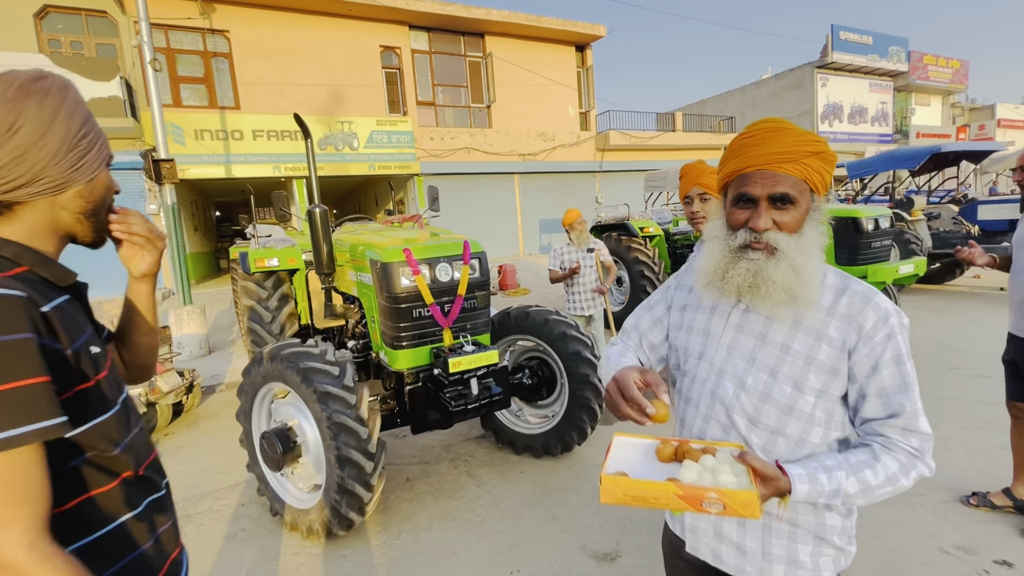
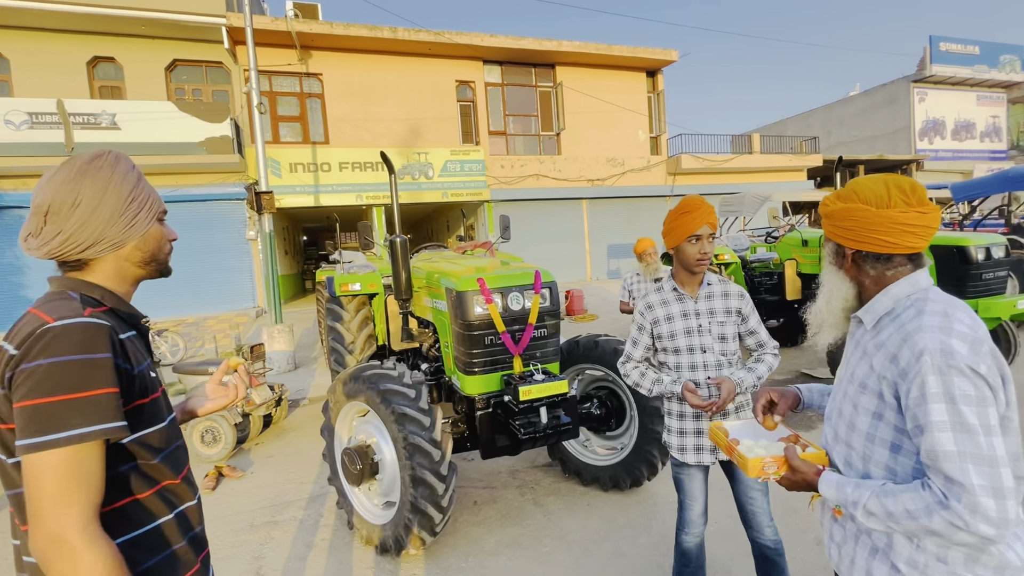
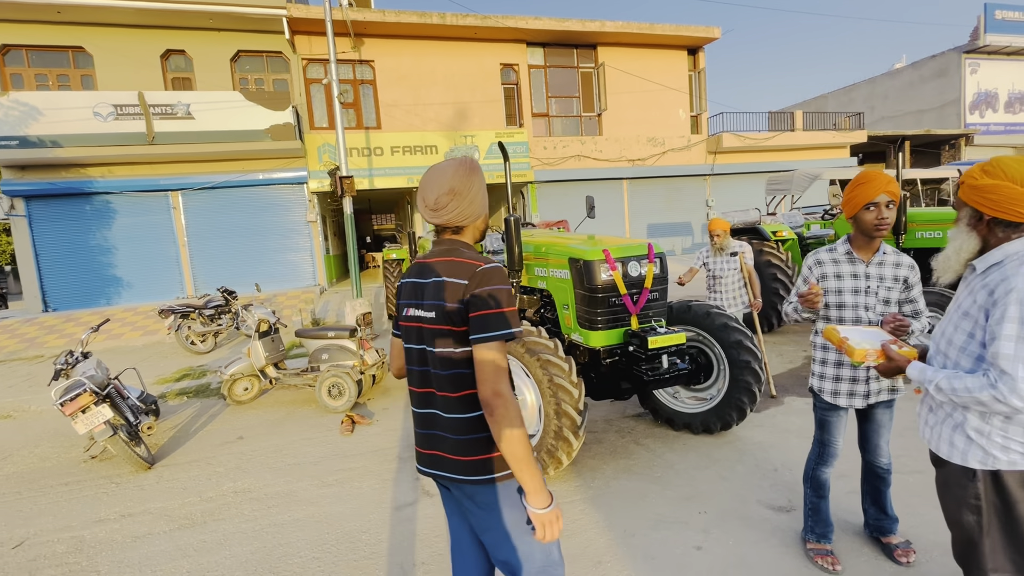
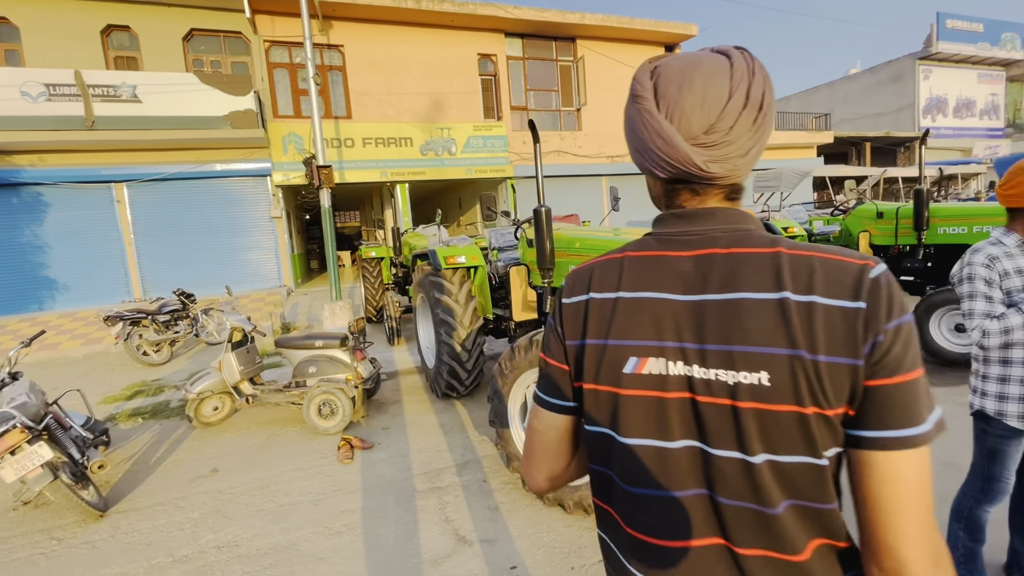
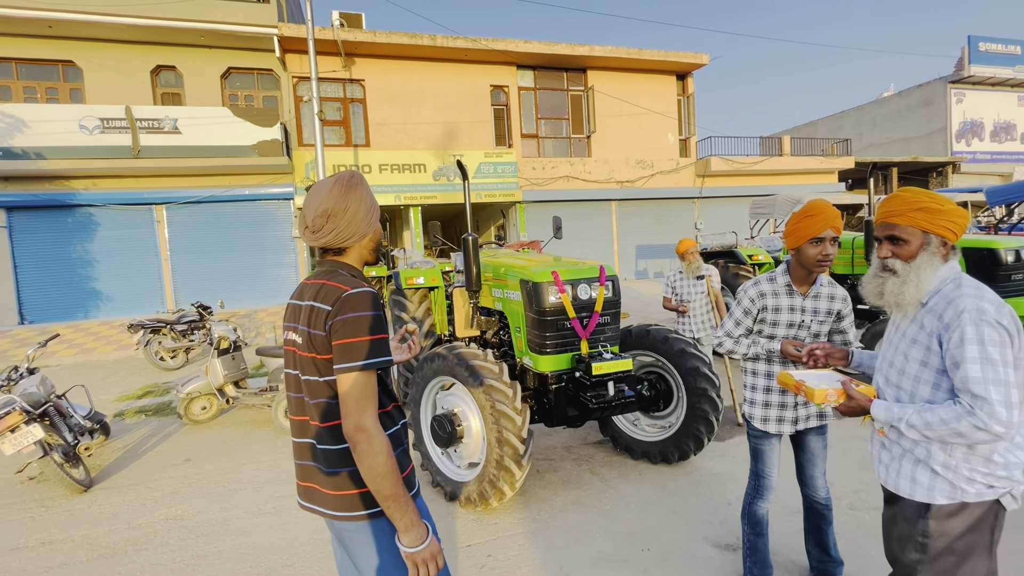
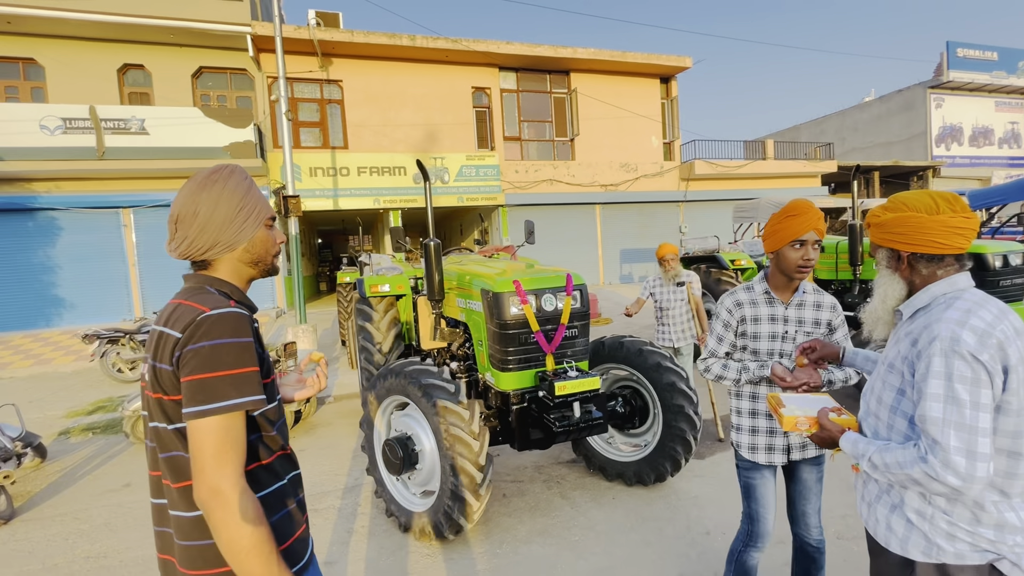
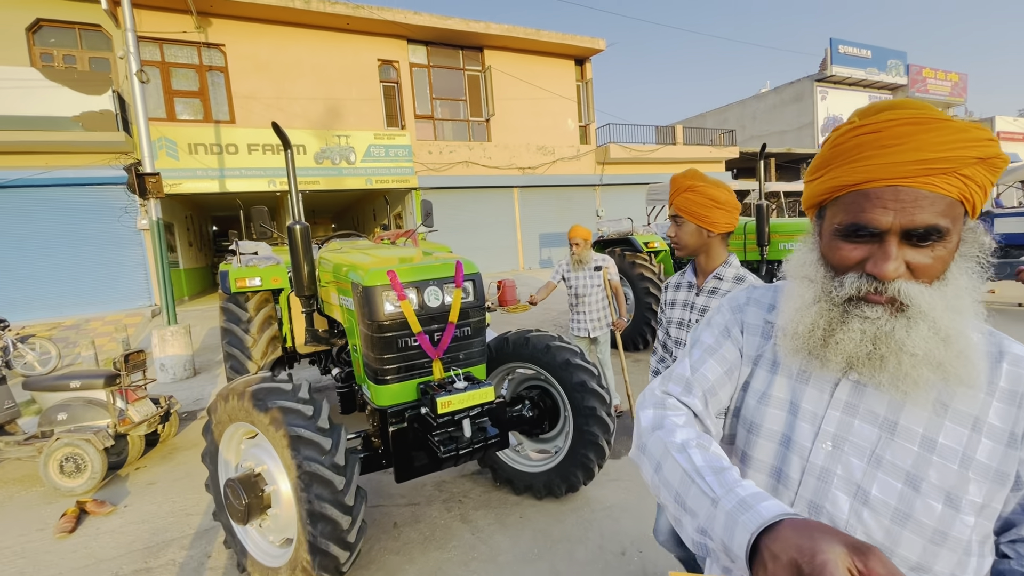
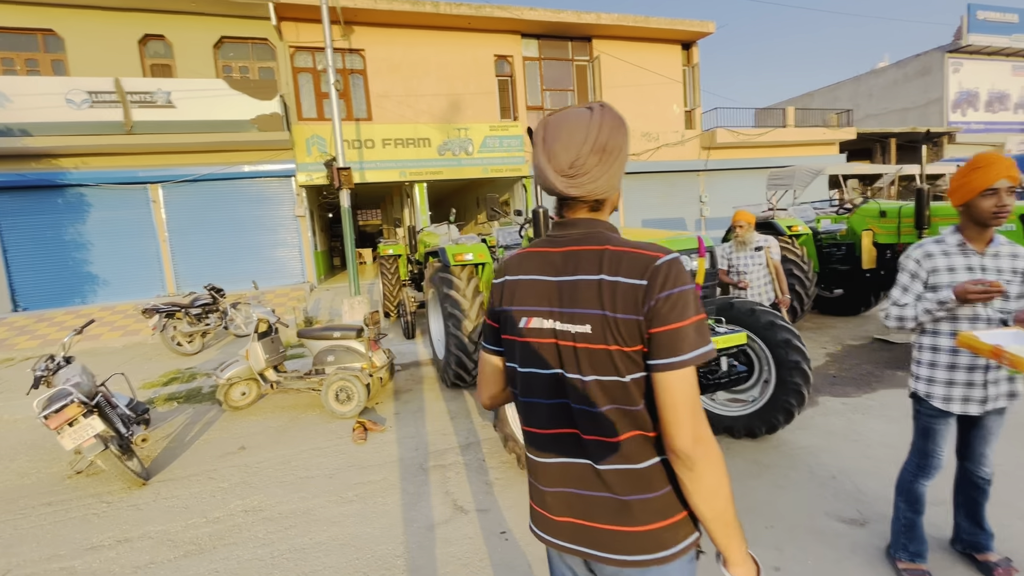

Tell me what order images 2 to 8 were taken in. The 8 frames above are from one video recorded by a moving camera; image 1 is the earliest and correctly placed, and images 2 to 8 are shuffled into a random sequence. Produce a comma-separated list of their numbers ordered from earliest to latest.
7, 2, 6, 5, 3, 8, 4
